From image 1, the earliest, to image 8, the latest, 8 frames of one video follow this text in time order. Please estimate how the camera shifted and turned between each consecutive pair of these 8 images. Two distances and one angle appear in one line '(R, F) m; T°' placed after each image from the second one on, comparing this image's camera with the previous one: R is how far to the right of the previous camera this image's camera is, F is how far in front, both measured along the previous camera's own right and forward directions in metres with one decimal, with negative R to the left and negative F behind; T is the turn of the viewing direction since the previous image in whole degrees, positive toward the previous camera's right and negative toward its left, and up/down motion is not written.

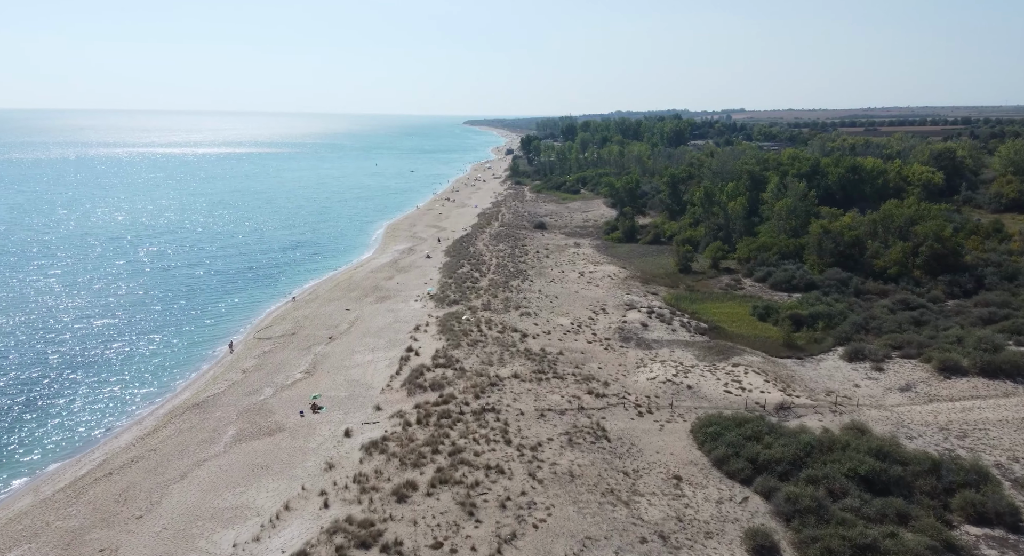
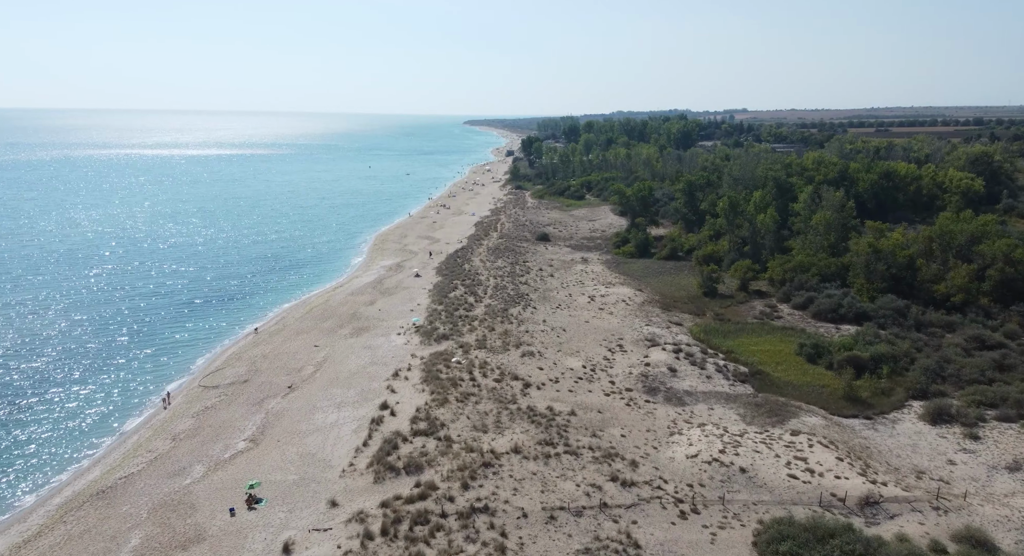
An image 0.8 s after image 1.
(0.0, +6.6) m; 0°
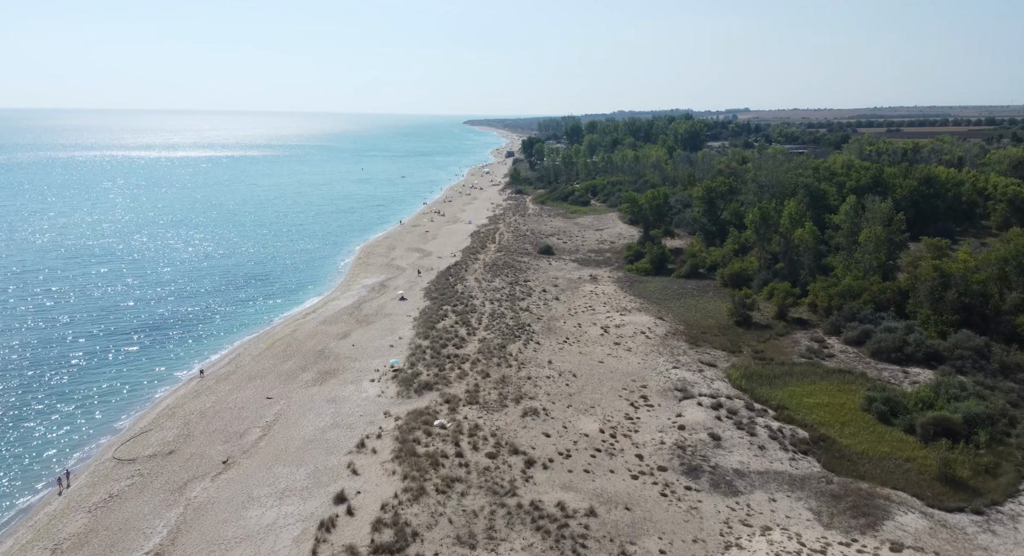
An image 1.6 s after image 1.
(+0.1, +6.6) m; 0°
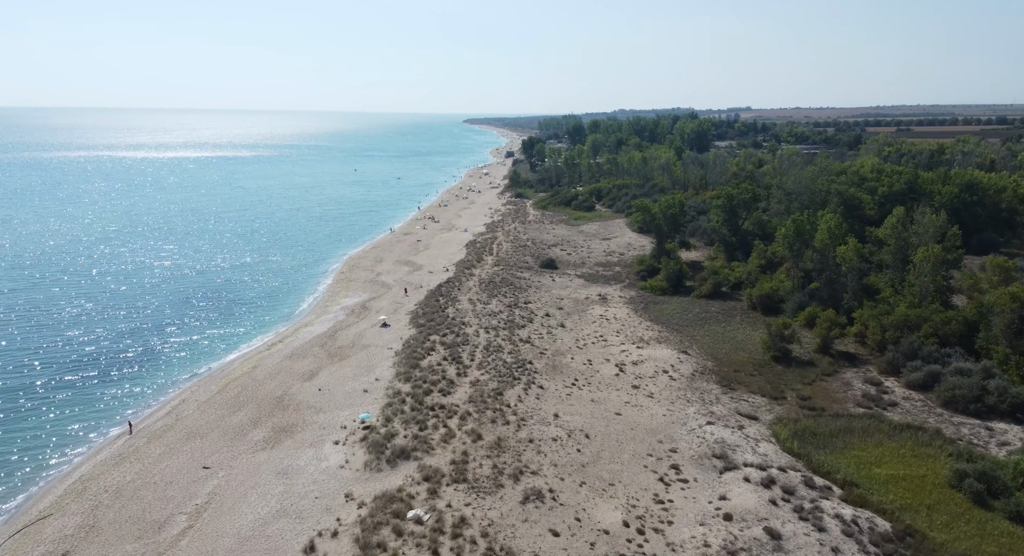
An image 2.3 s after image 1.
(+0.1, +5.7) m; 0°
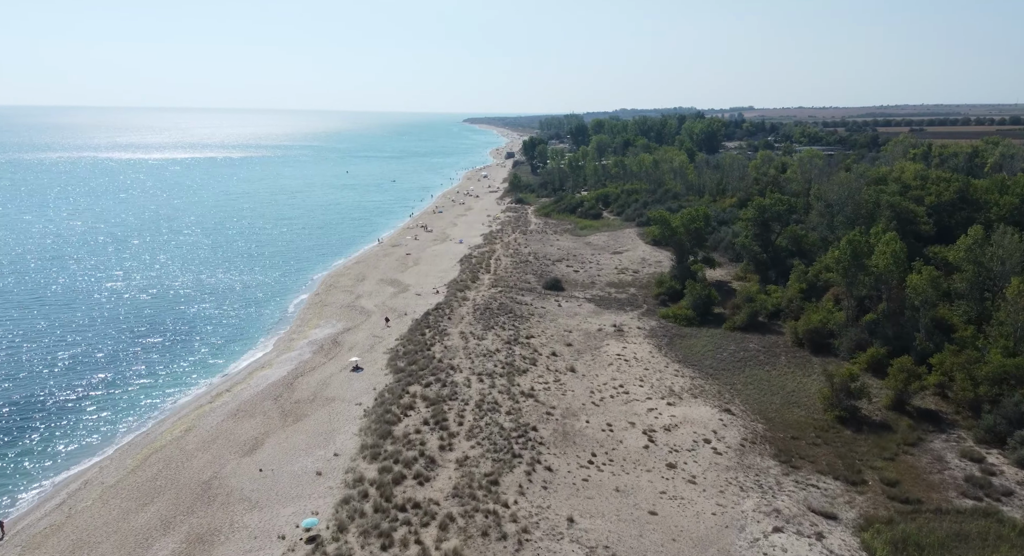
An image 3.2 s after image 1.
(+0.1, +6.7) m; 0°
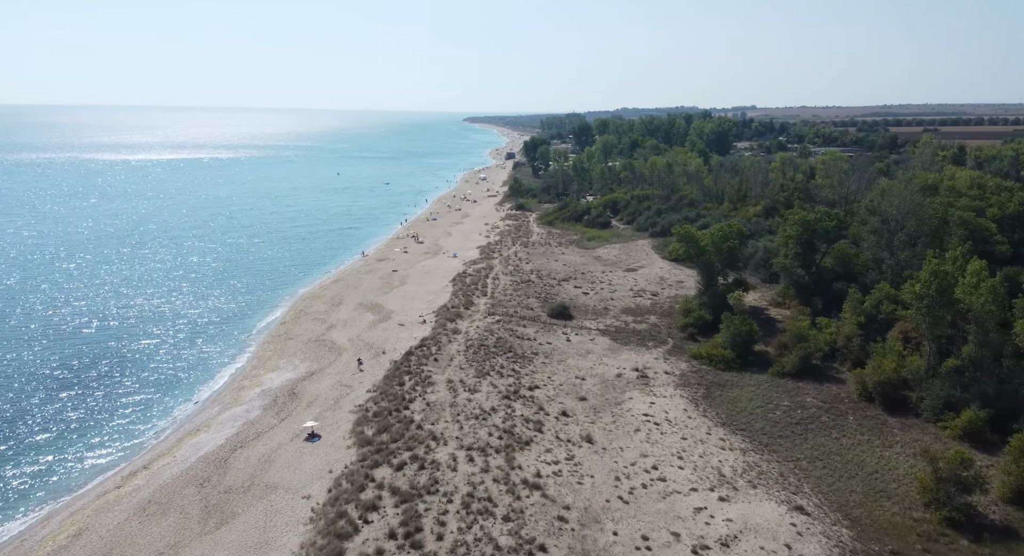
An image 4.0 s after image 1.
(0.0, +6.7) m; 0°
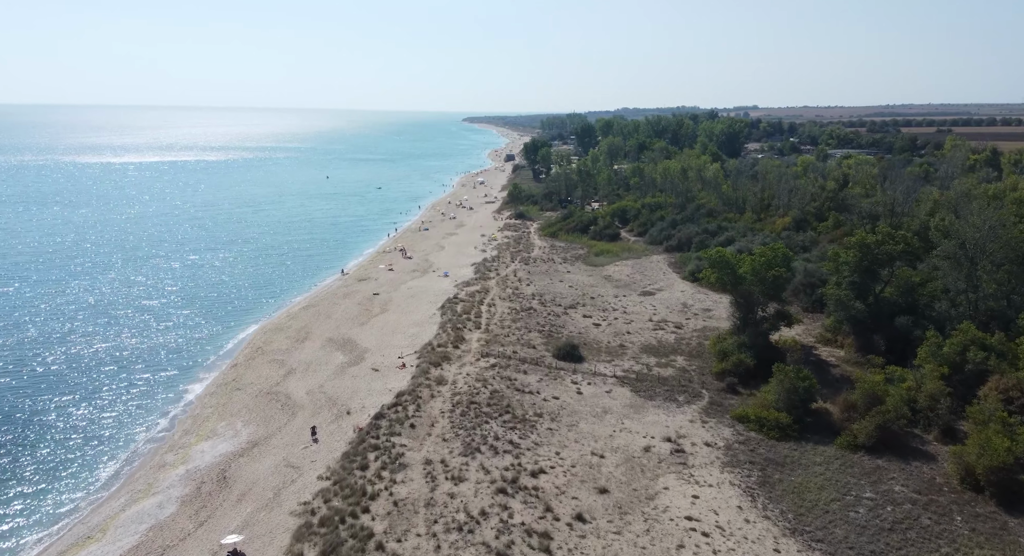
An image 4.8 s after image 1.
(+0.1, +6.6) m; 0°
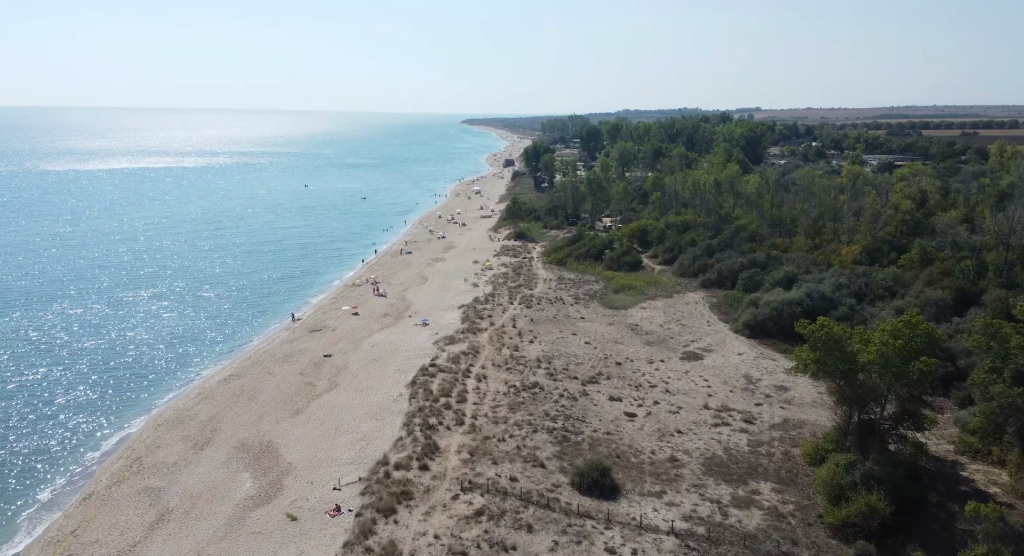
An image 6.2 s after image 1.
(+0.1, +11.2) m; 0°
